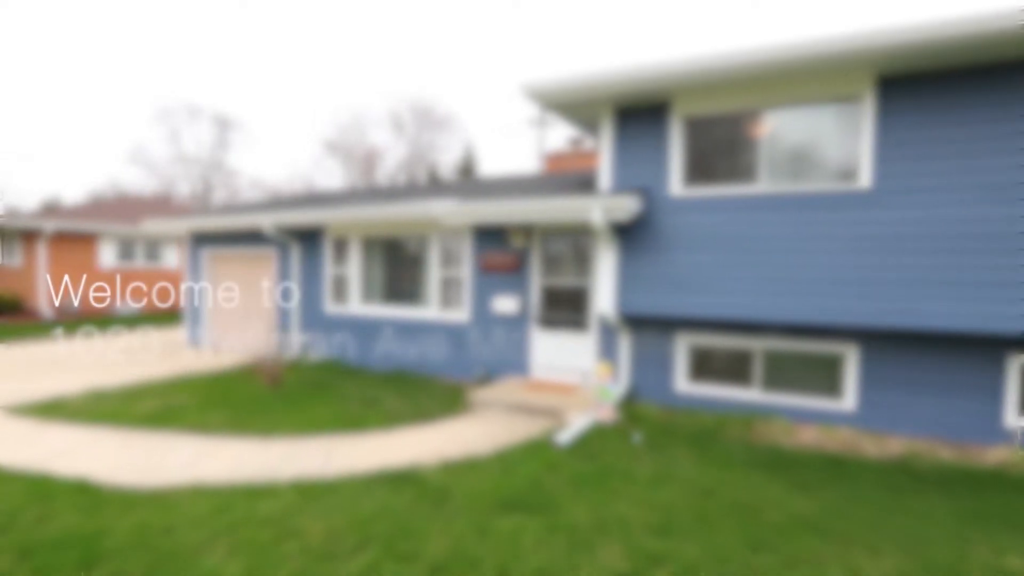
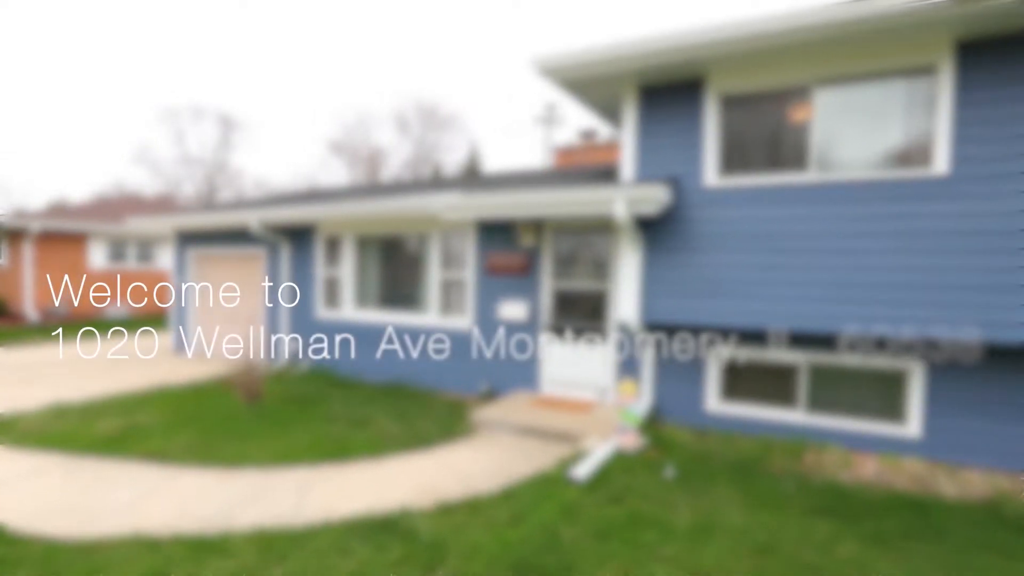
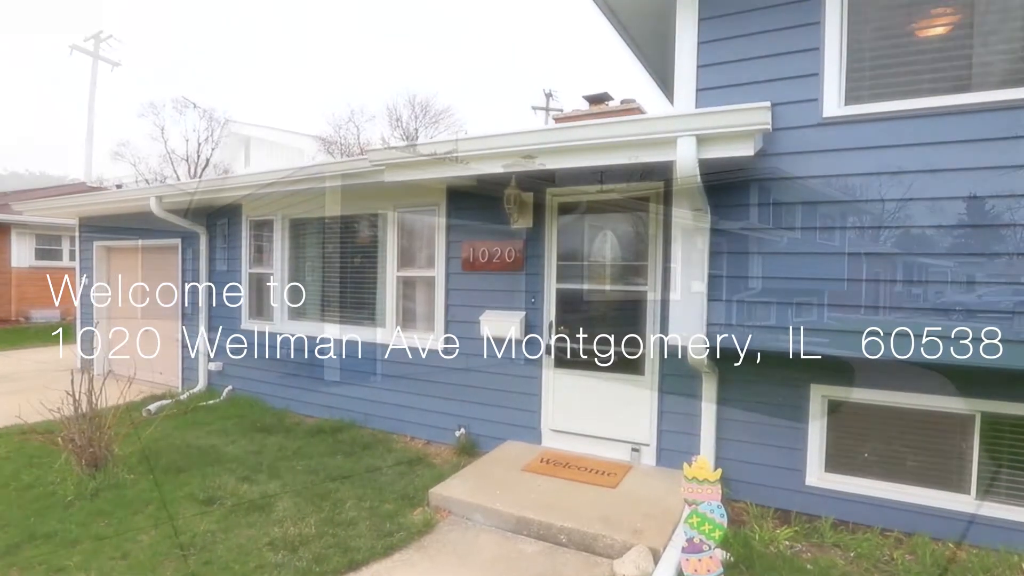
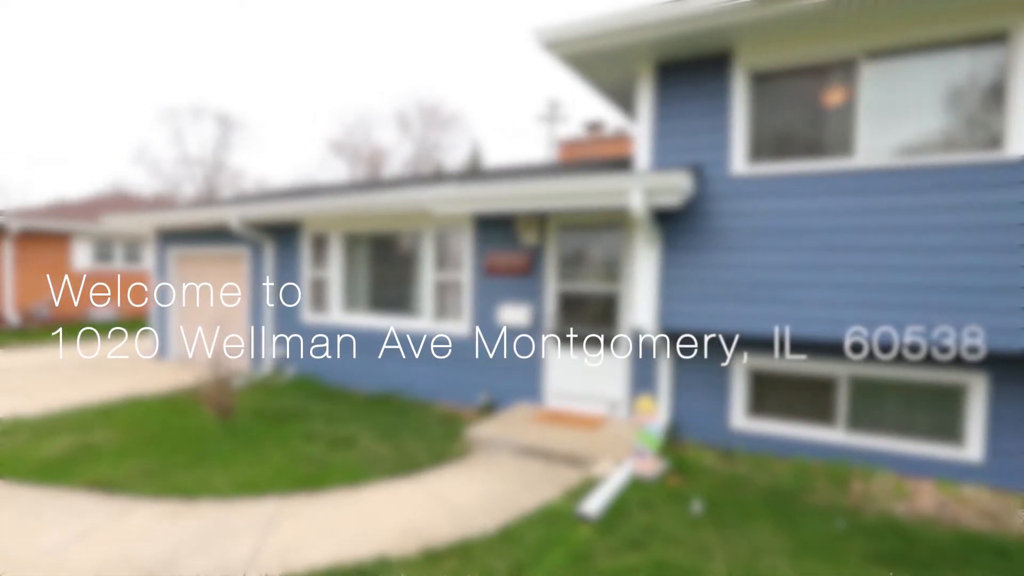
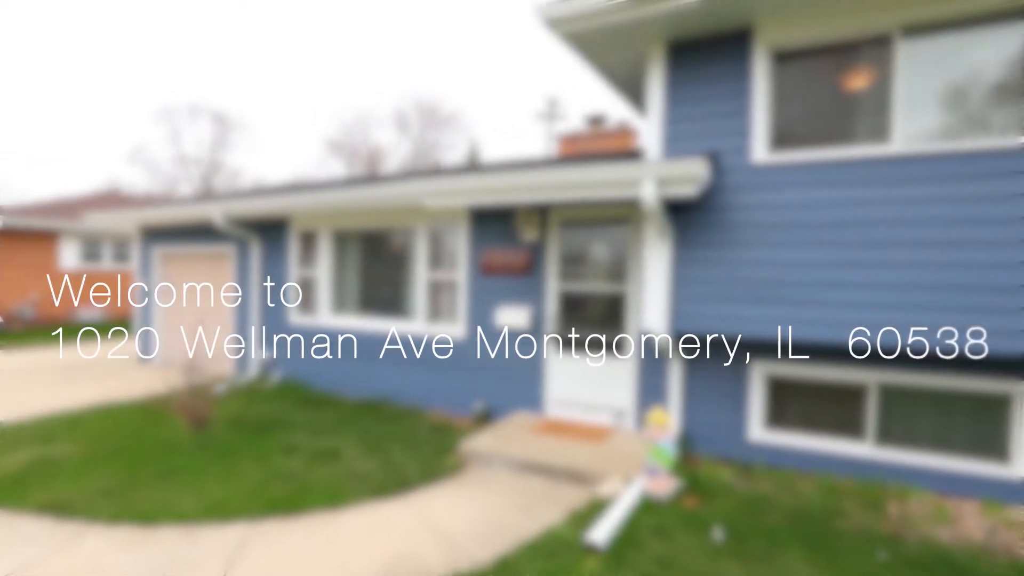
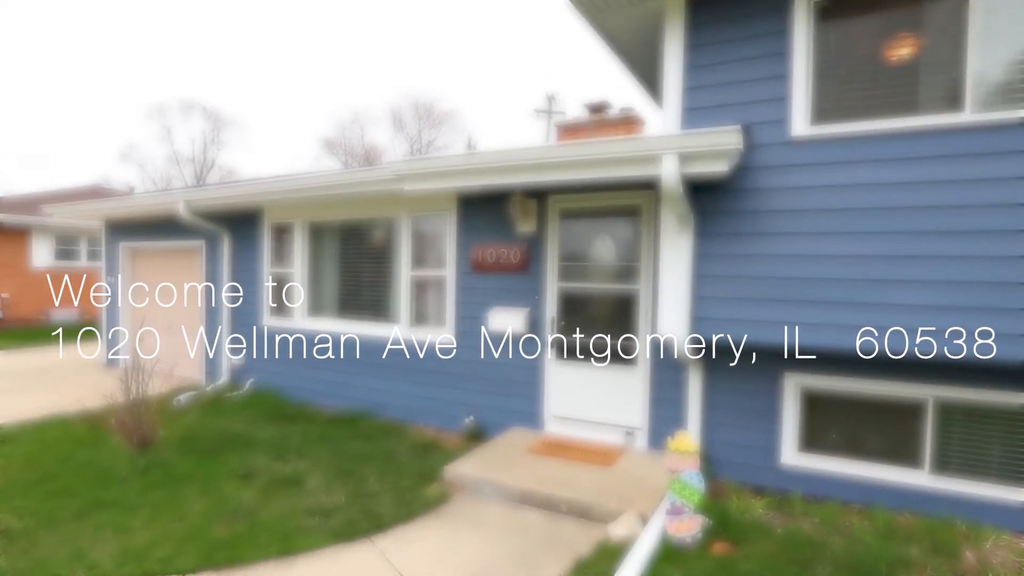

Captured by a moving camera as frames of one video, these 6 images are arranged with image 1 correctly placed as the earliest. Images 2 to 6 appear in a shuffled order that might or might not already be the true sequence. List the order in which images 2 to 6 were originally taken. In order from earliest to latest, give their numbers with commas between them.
2, 4, 5, 6, 3
